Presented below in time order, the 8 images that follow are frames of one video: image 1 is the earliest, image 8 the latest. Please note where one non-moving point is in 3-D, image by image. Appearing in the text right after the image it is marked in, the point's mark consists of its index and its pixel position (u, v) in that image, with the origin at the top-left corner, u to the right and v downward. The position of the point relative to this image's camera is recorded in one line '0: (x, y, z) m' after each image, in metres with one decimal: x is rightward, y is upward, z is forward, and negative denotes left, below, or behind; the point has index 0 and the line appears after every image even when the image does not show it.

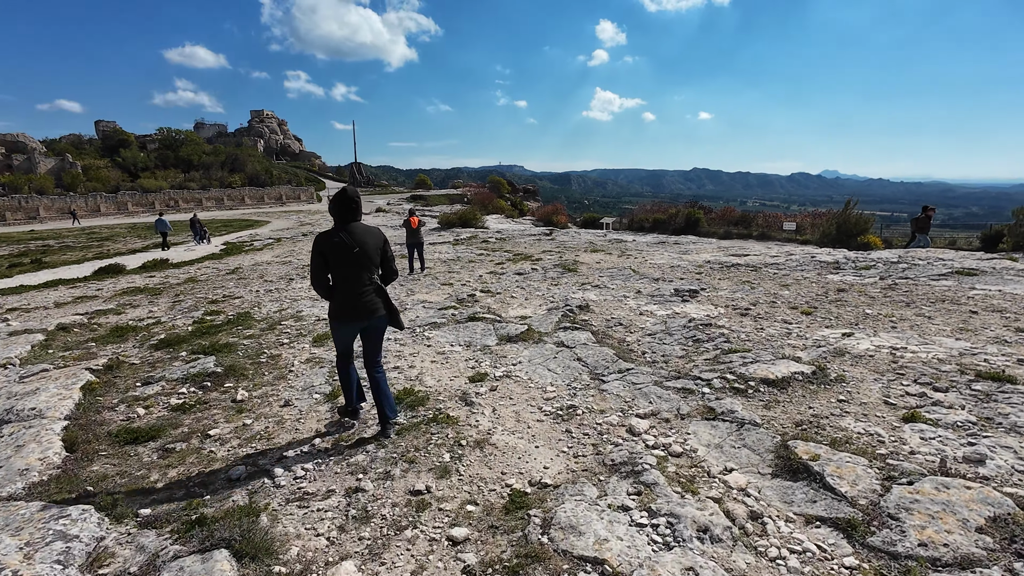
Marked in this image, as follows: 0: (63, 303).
0: (-15.6, -0.5, +16.7) m
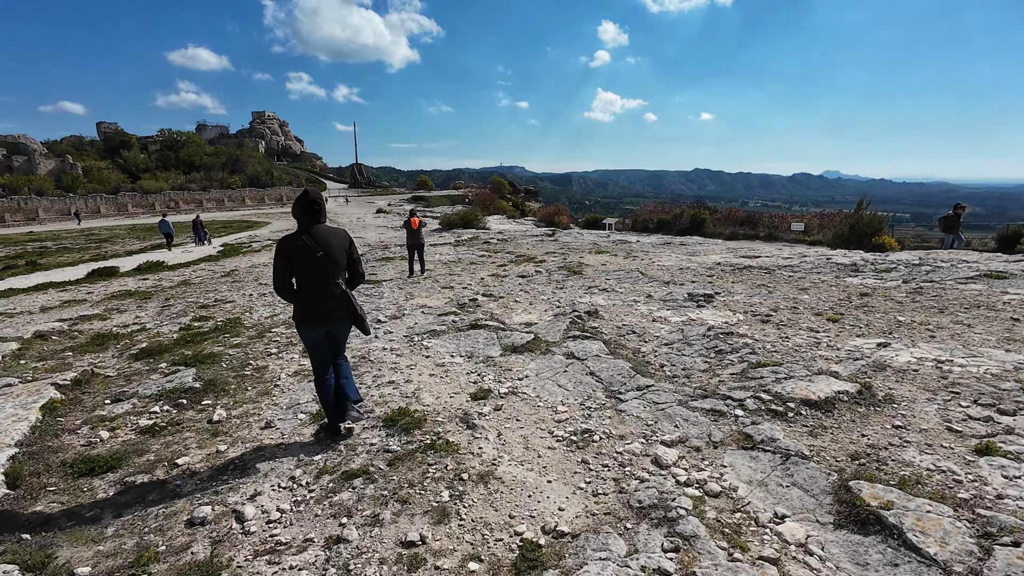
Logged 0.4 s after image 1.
0: (-15.4, -0.7, +16.1) m
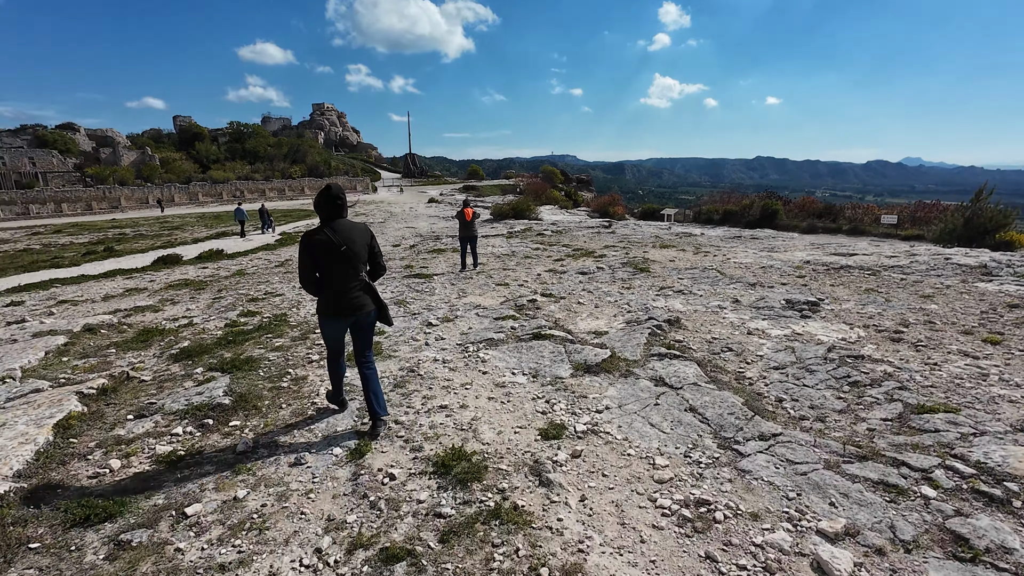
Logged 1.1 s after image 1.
0: (-13.5, -0.3, +16.3) m
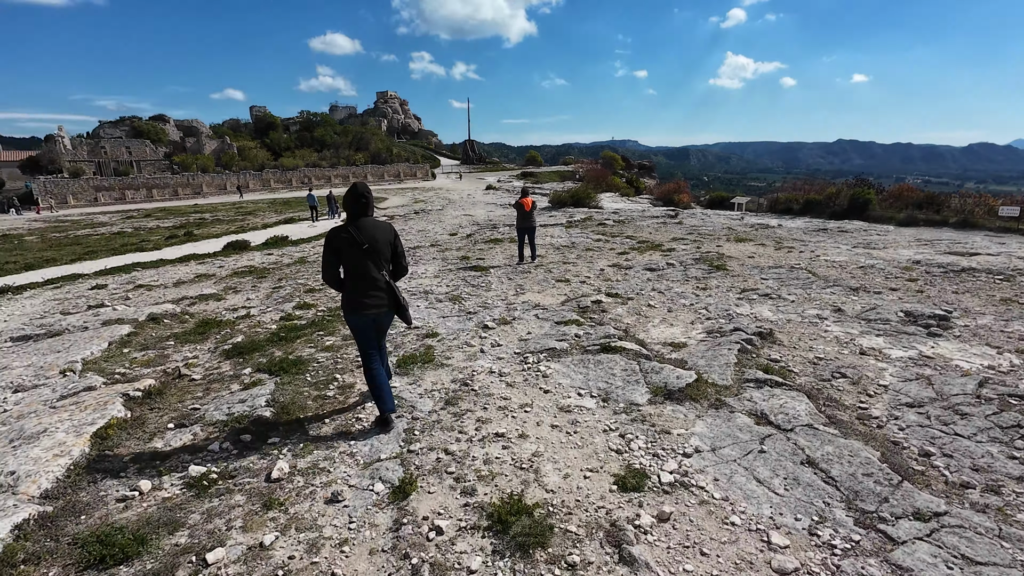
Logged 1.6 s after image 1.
0: (-11.5, +0.2, +16.8) m
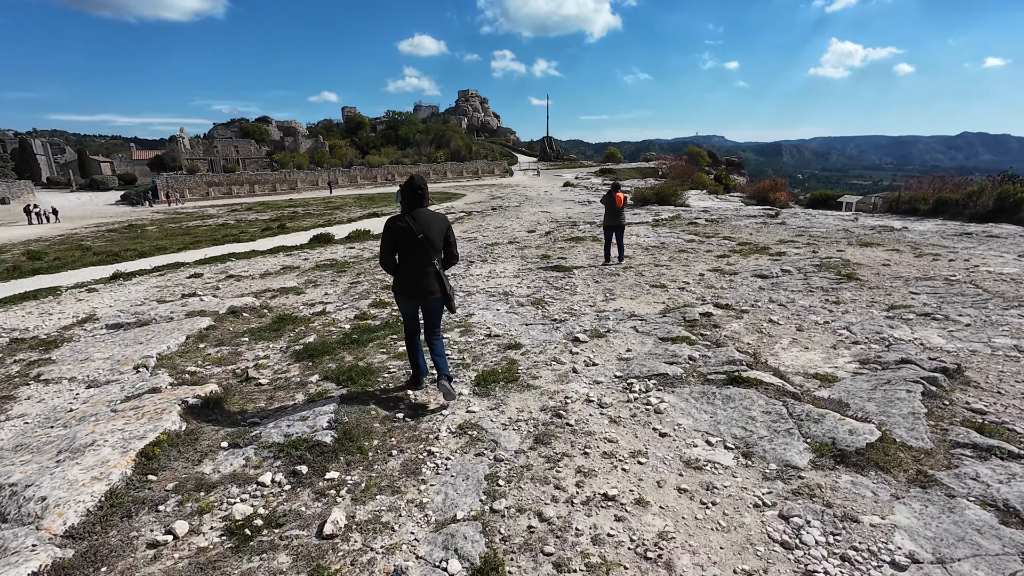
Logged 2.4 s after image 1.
0: (-8.7, +0.5, +17.2) m
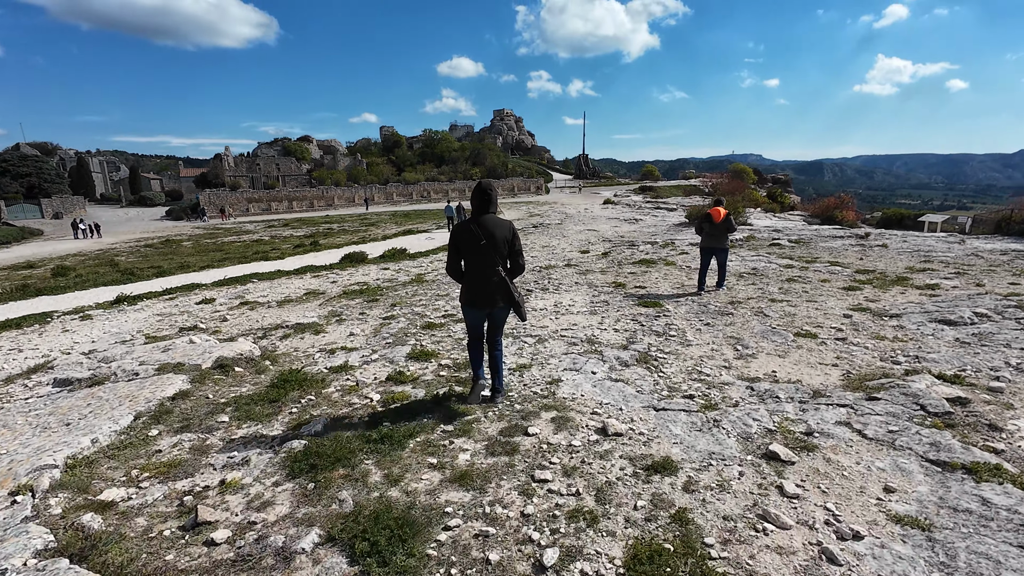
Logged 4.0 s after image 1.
0: (-6.7, -0.4, +14.5) m
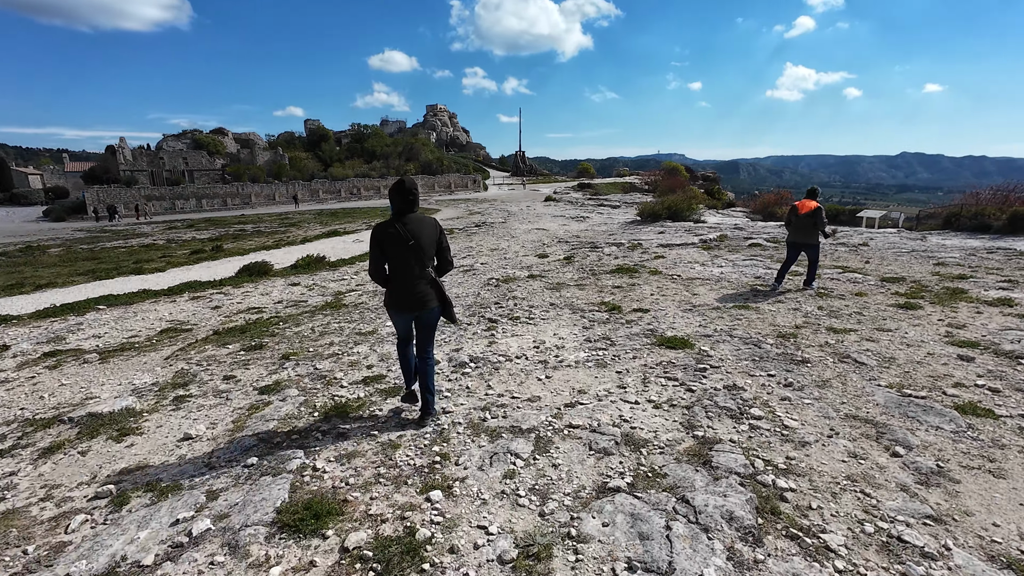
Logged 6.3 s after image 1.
0: (-7.6, -1.2, +9.4) m
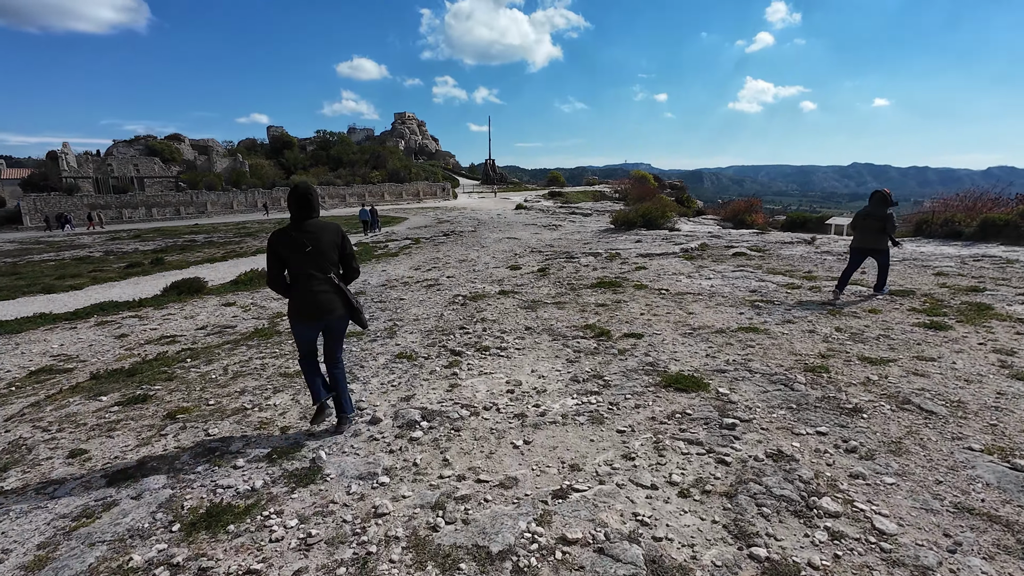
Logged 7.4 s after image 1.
0: (-8.1, -1.7, +7.1) m
